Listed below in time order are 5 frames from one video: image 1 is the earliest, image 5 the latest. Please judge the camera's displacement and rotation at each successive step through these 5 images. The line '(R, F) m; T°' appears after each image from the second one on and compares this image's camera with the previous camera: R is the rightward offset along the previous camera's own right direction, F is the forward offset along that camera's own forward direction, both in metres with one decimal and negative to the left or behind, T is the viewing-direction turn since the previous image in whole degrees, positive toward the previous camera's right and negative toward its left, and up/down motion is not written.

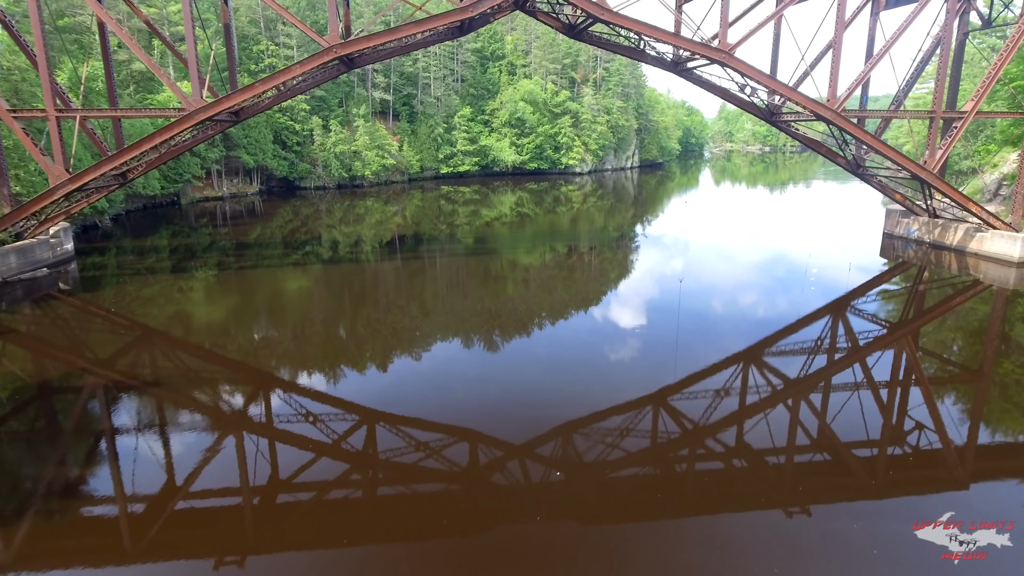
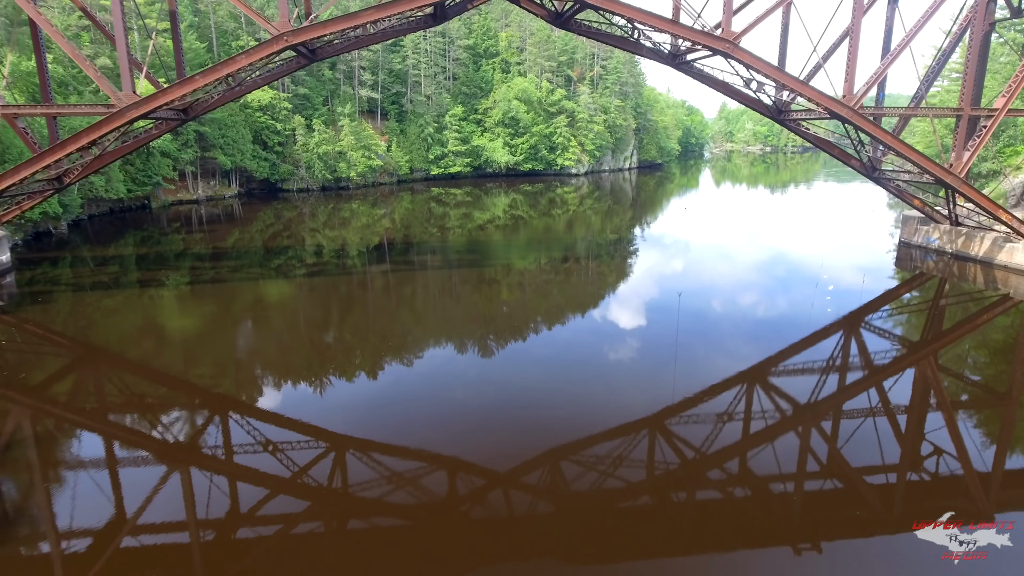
(+0.2, +0.6) m; 0°
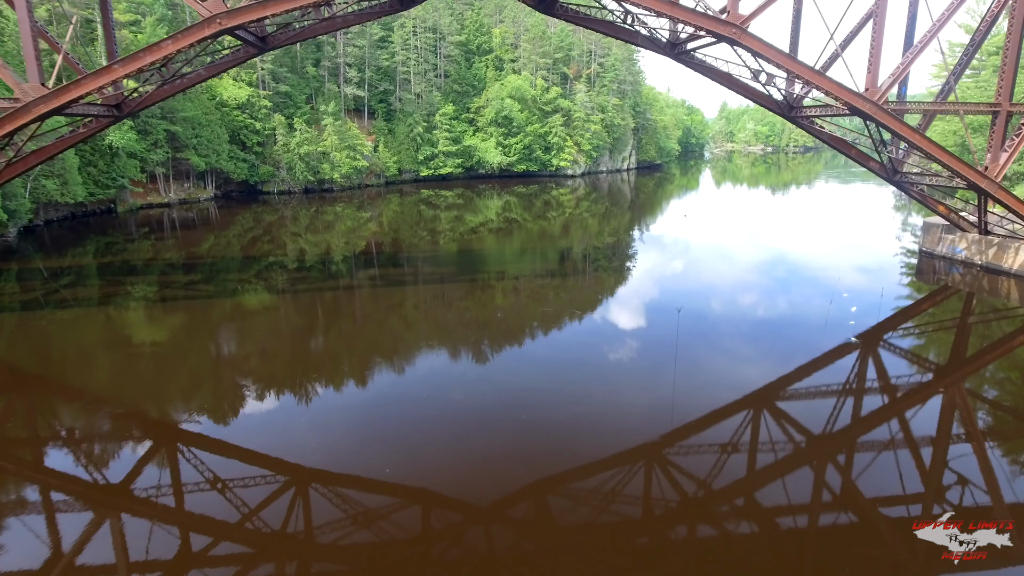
(+0.2, +0.7) m; 0°
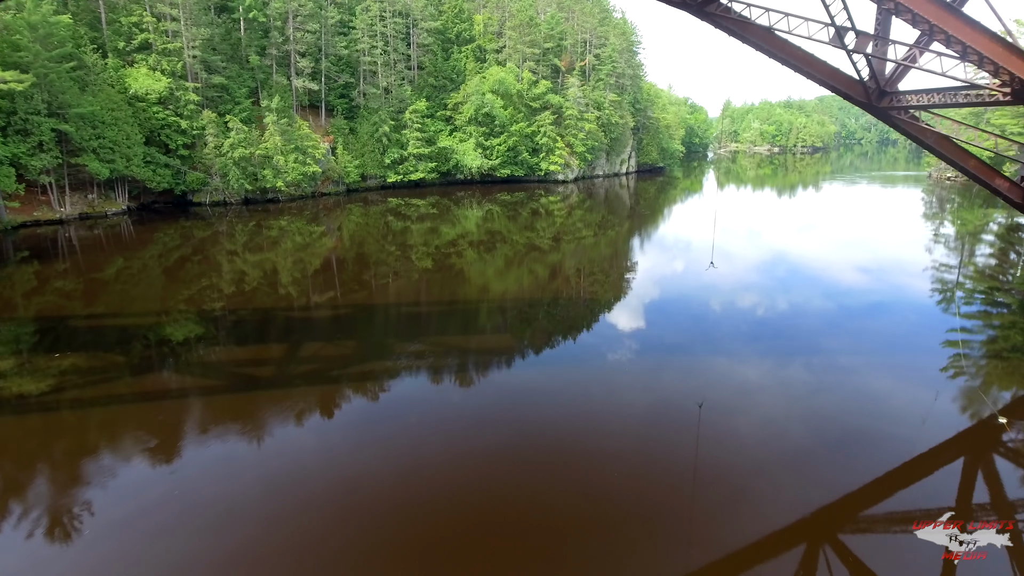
(+0.5, +2.1) m; 0°
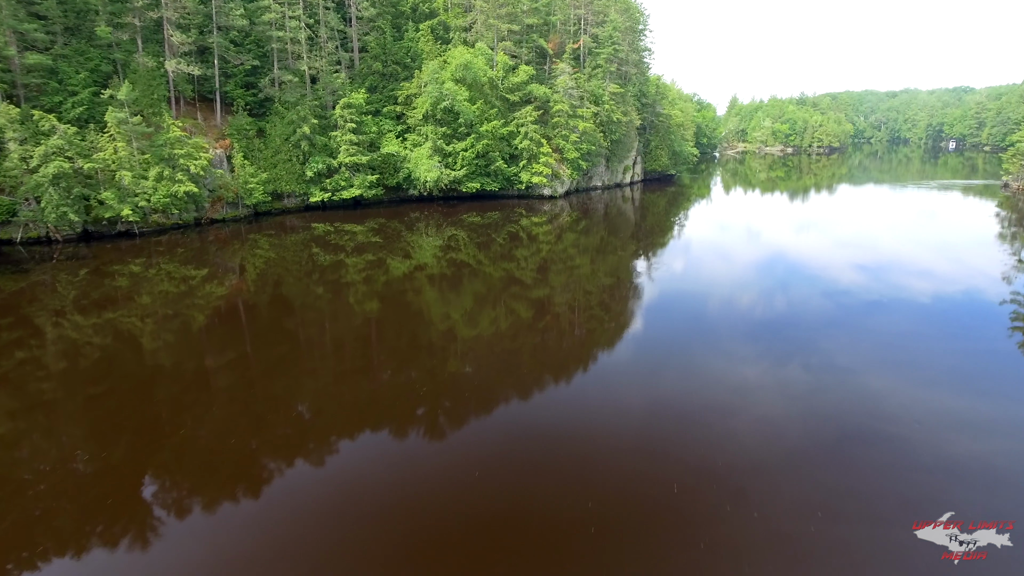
(+0.6, +3.5) m; 0°
